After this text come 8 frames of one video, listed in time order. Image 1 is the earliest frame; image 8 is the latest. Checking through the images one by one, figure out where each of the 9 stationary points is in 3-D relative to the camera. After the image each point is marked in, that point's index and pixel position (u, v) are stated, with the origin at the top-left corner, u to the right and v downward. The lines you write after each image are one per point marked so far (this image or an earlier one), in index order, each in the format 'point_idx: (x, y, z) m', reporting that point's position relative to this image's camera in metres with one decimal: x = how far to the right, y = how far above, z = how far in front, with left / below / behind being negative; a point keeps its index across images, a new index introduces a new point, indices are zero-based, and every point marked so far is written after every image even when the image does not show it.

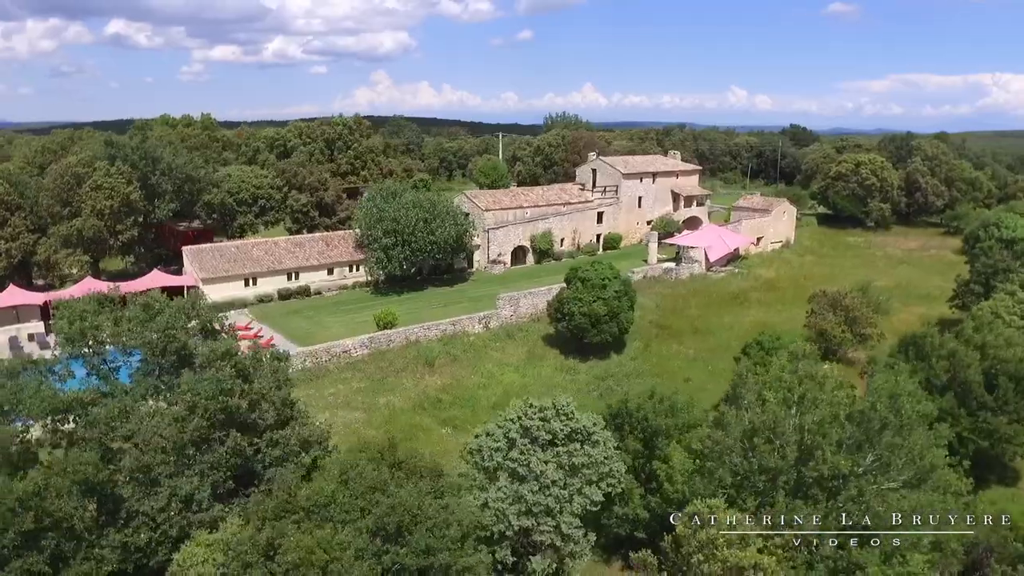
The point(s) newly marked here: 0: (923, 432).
0: (+7.7, -2.7, +13.8) m
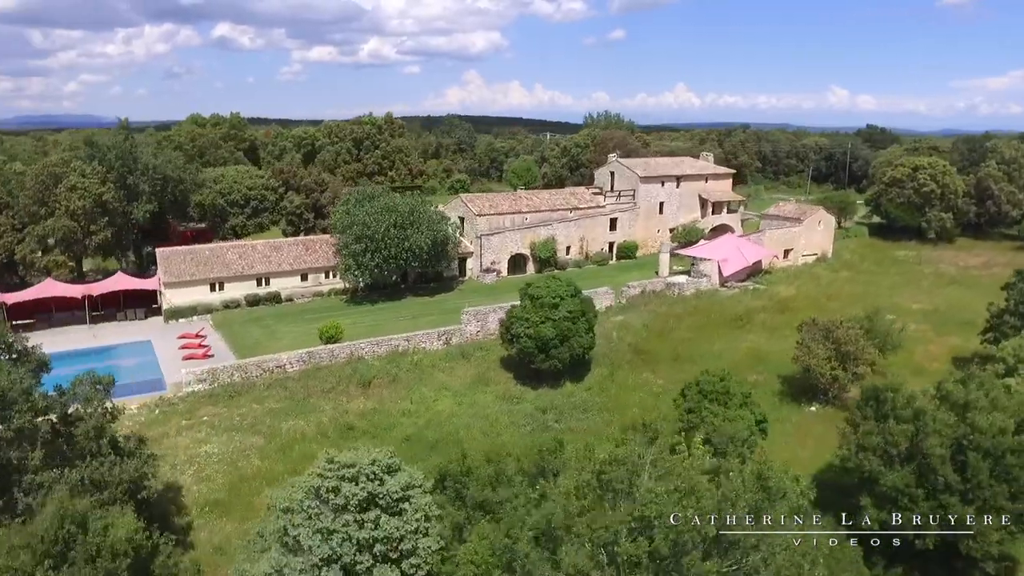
0: (+3.8, -3.4, +10.2) m
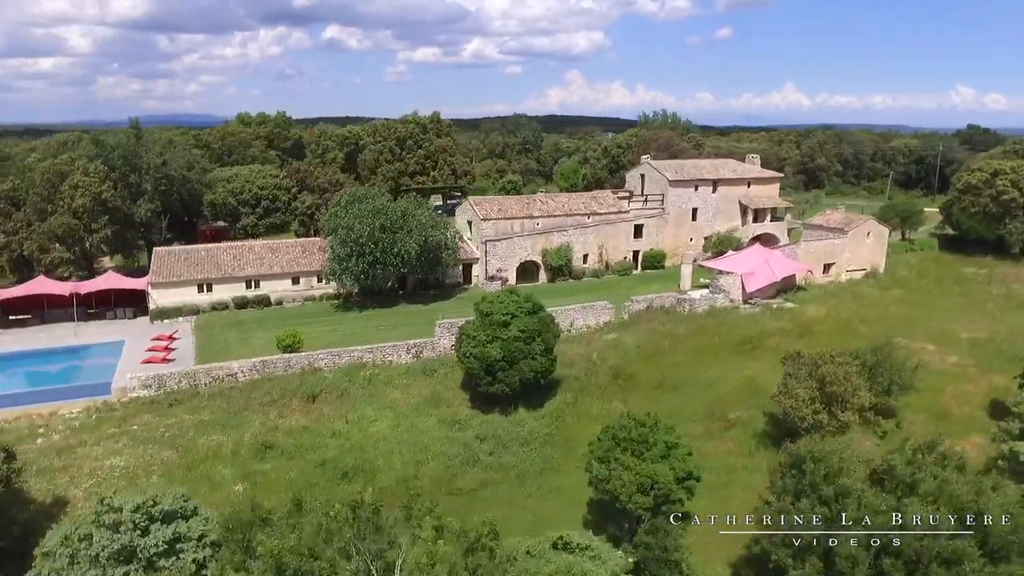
0: (0.0, -3.9, +7.5) m
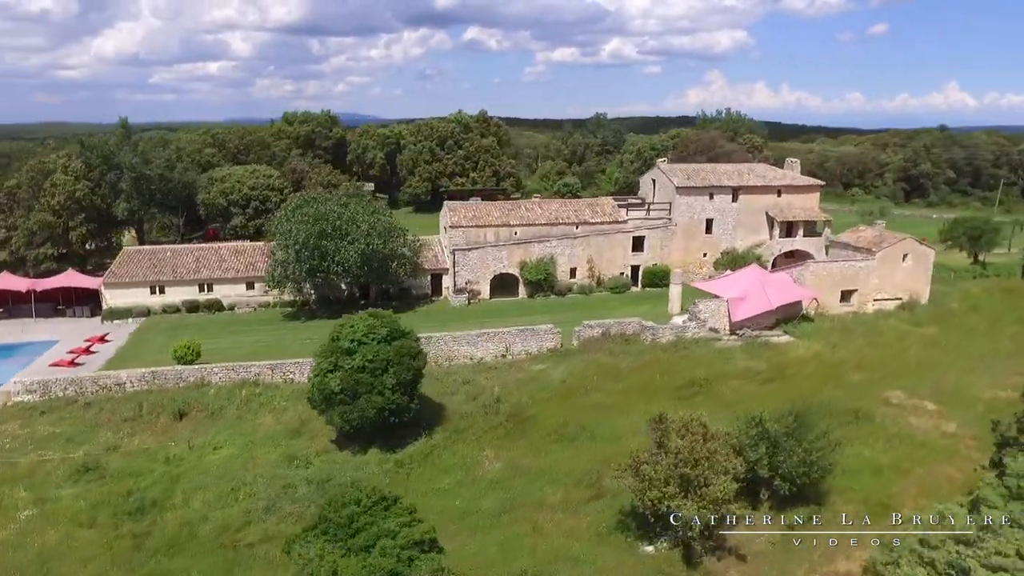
0: (-6.8, -4.5, +4.8) m
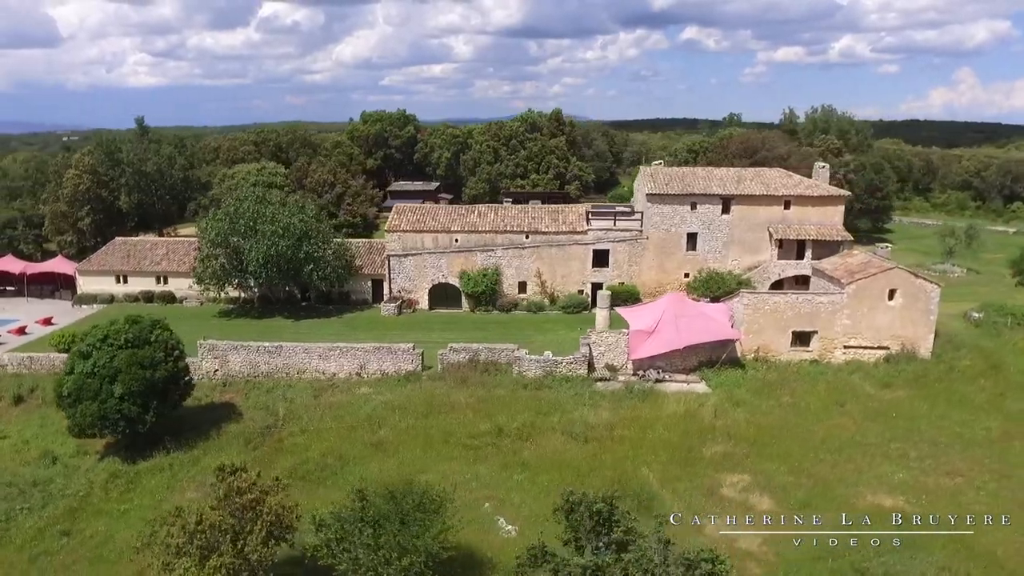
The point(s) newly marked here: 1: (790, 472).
0: (-17.7, -4.1, +5.1) m
1: (+6.4, -4.2, +17.2) m
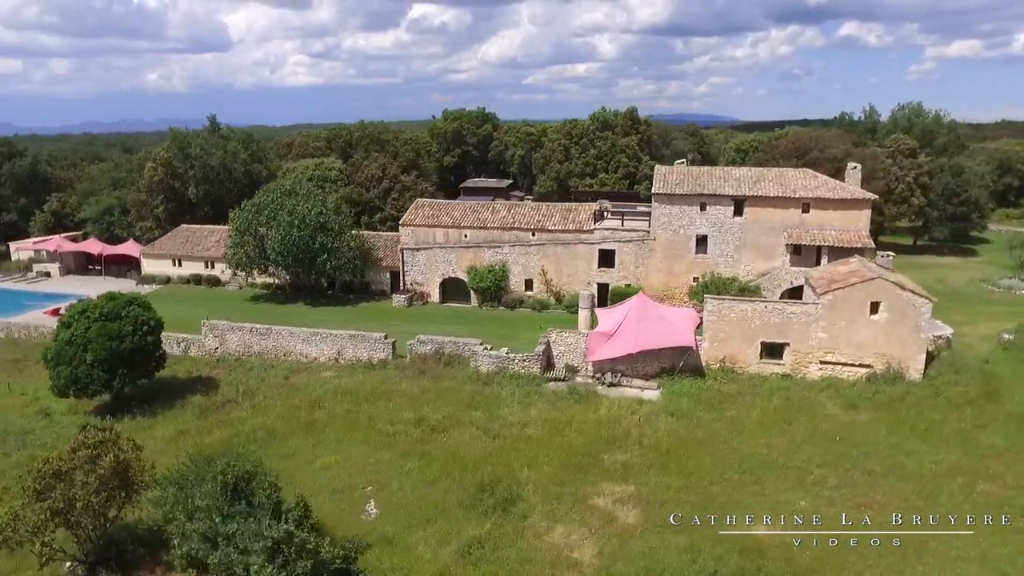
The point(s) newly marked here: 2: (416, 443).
0: (-22.1, -3.1, +9.0) m
1: (+3.8, -4.3, +16.3) m
2: (-2.3, -3.8, +18.7) m
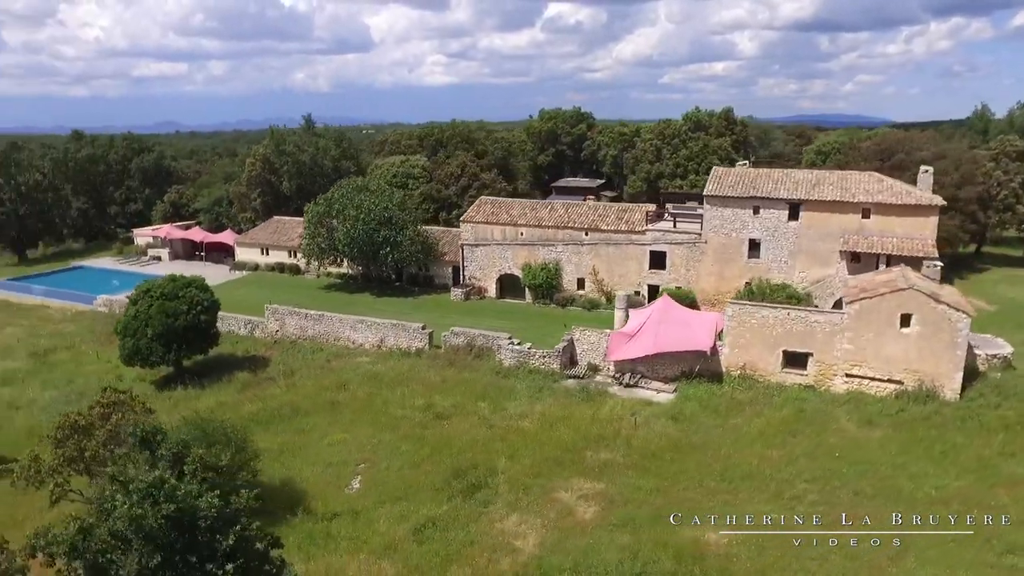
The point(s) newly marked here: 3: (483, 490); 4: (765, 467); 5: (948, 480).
0: (-23.5, -2.1, +13.5) m
1: (+3.2, -4.3, +16.3) m
2: (-2.4, -3.6, +19.6) m
3: (-0.6, -4.3, +16.0) m
4: (+5.8, -4.1, +17.0) m
5: (+9.5, -4.1, +16.1) m
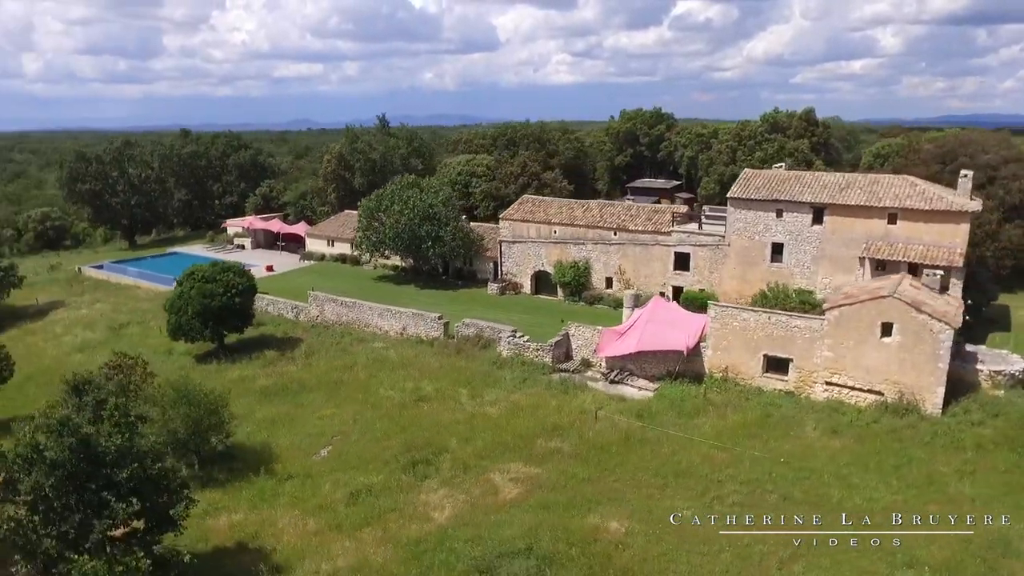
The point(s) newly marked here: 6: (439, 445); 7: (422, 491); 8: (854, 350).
0: (-24.9, -1.0, +18.5) m
1: (+1.8, -4.2, +16.9) m
2: (-3.1, -3.4, +21.1) m
3: (-2.0, -4.1, +17.2) m
4: (+4.5, -4.1, +17.1) m
5: (+8.0, -4.3, +15.7) m
6: (-1.7, -3.8, +18.2) m
7: (-1.9, -4.4, +16.2) m
8: (+8.9, -1.6, +19.5) m
